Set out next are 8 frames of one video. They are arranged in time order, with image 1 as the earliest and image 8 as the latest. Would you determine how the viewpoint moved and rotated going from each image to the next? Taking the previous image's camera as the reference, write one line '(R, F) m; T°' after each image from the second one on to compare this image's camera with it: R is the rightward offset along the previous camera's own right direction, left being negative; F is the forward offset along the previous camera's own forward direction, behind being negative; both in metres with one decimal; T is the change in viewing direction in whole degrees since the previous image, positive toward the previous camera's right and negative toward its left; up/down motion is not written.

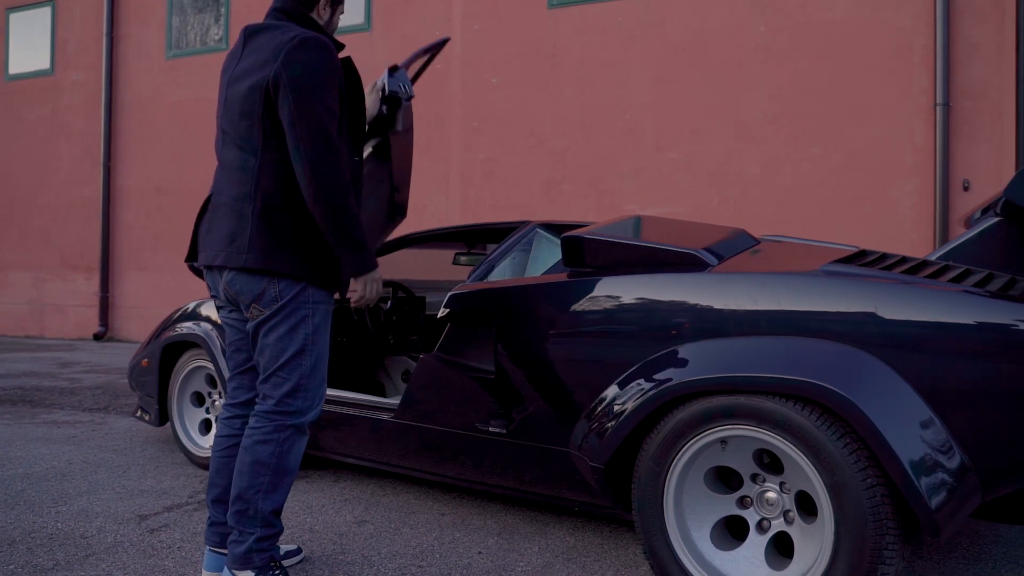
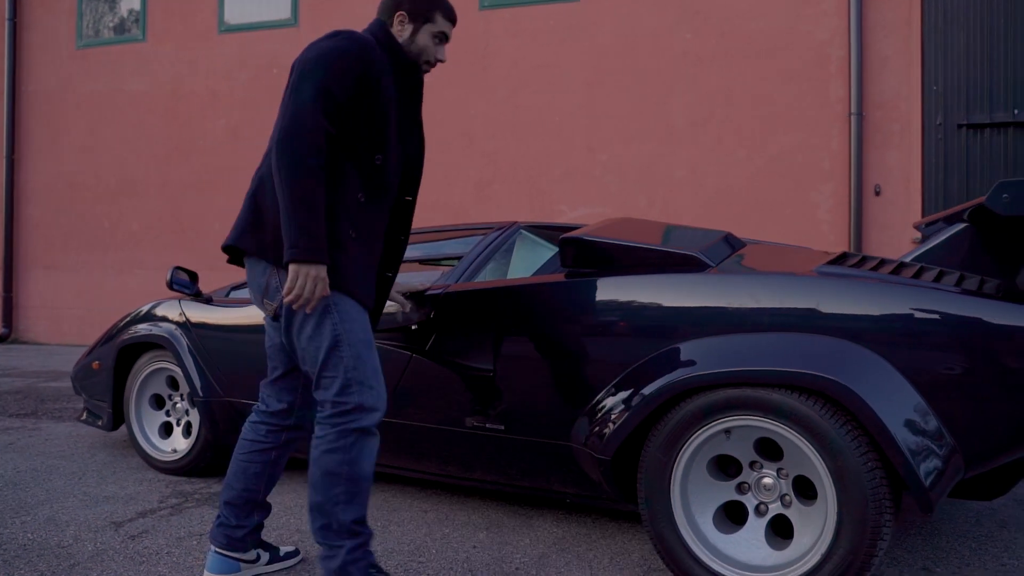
(-0.3, -0.1) m; +7°
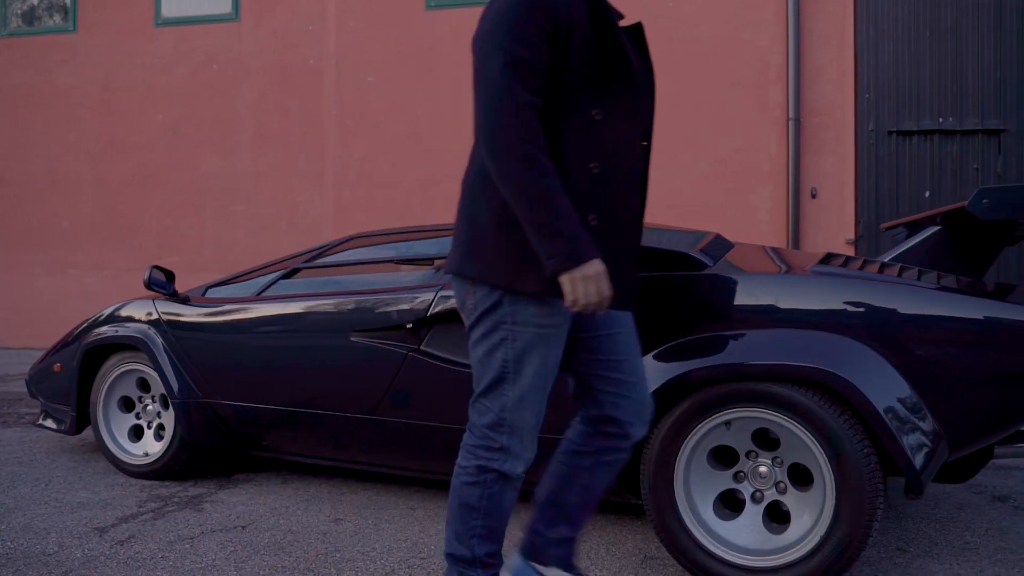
(-0.3, -0.1) m; +5°
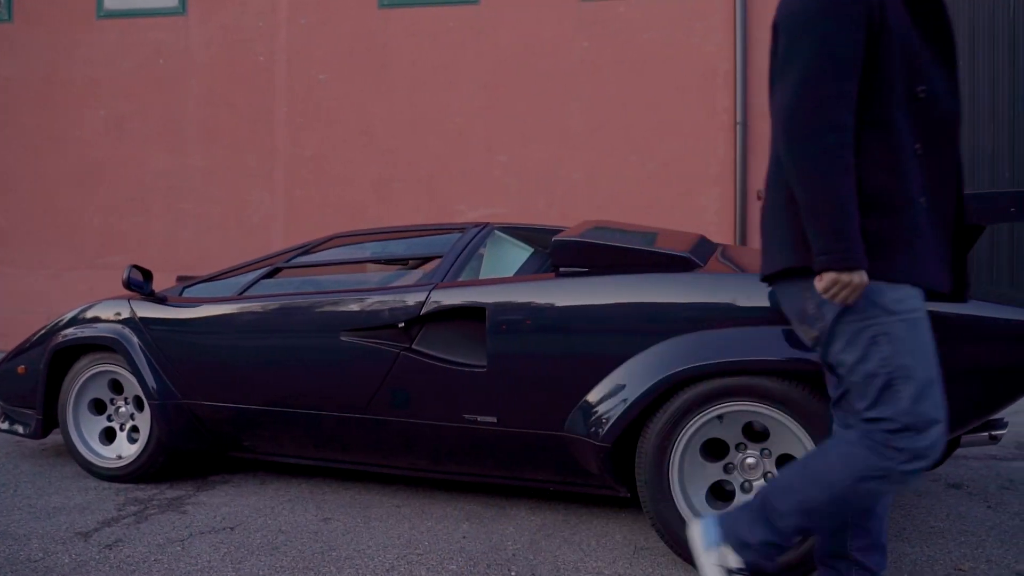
(-0.2, -0.1) m; +4°
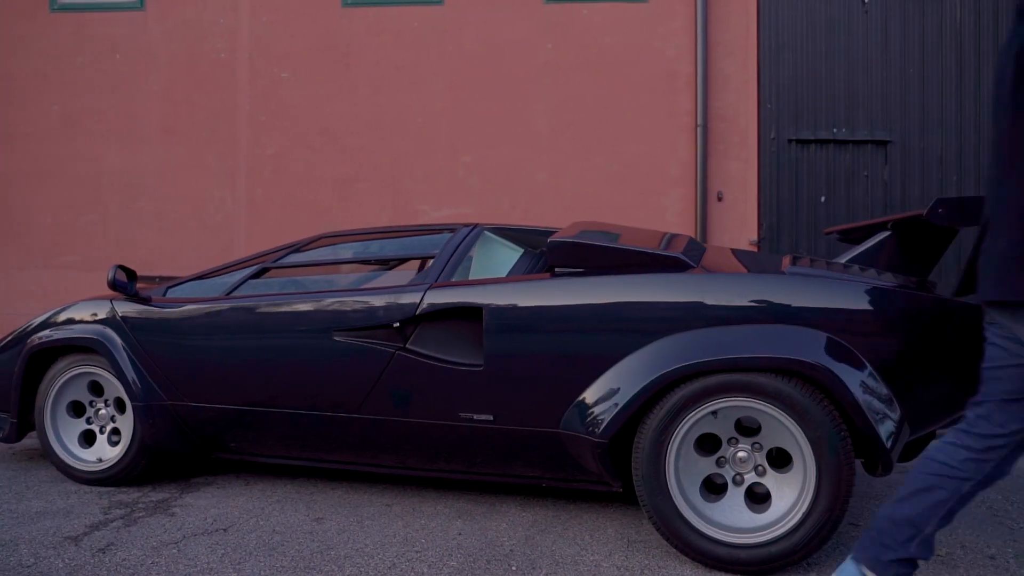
(-0.2, 0.0) m; +3°
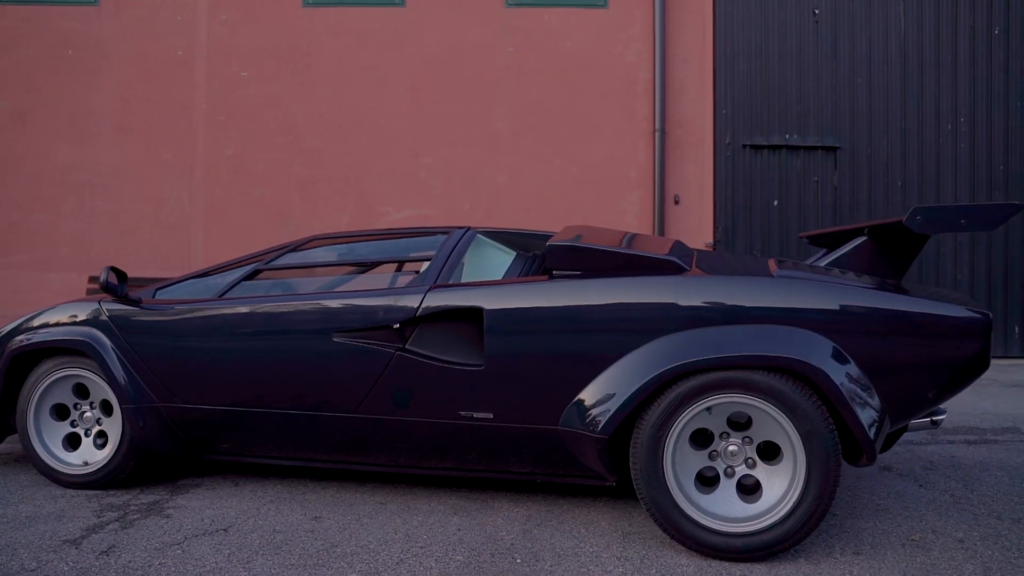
(-0.2, -0.1) m; +4°
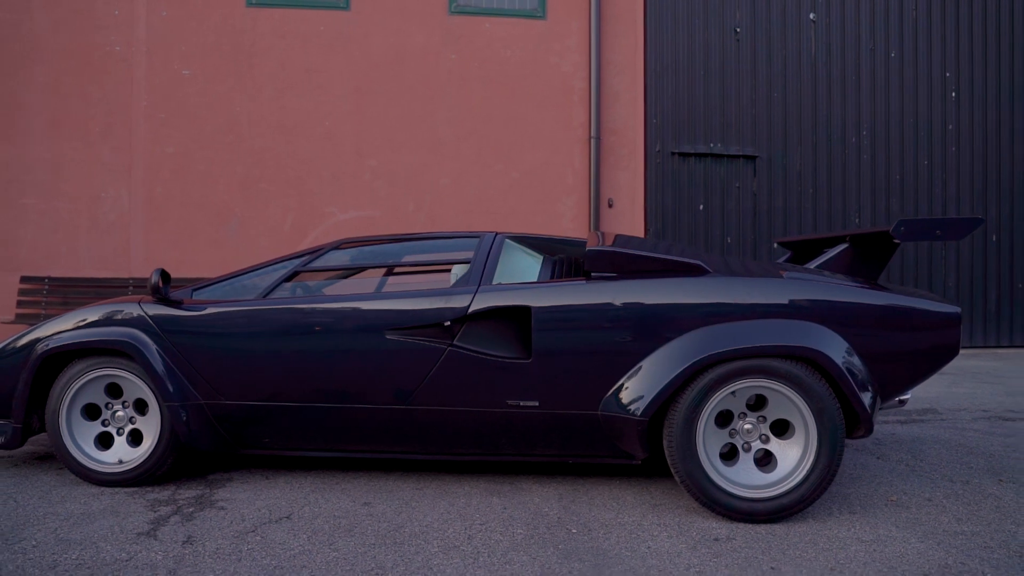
(-0.7, -0.3) m; +8°
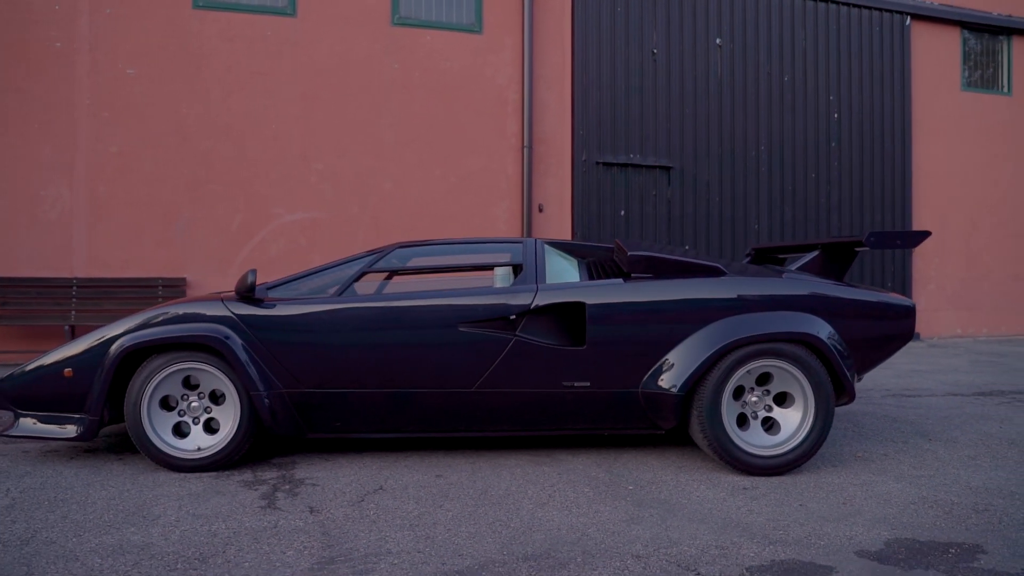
(-1.0, -0.5) m; +9°
